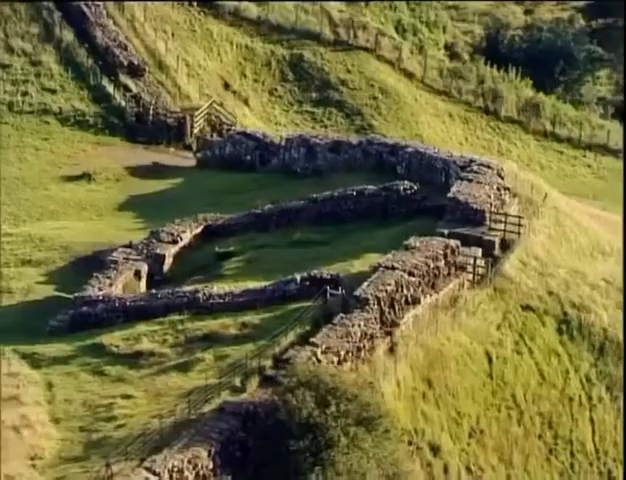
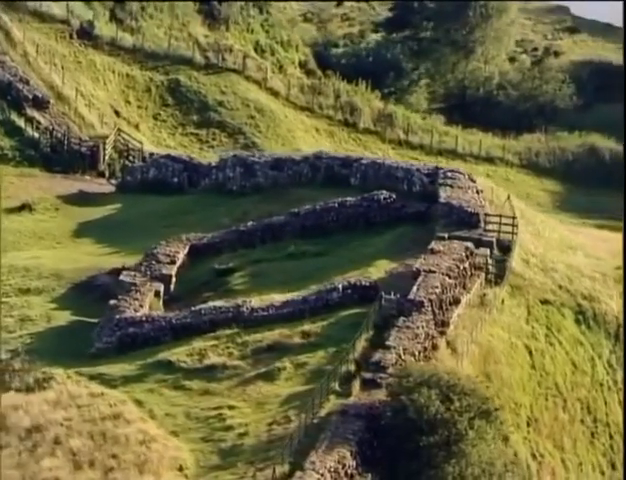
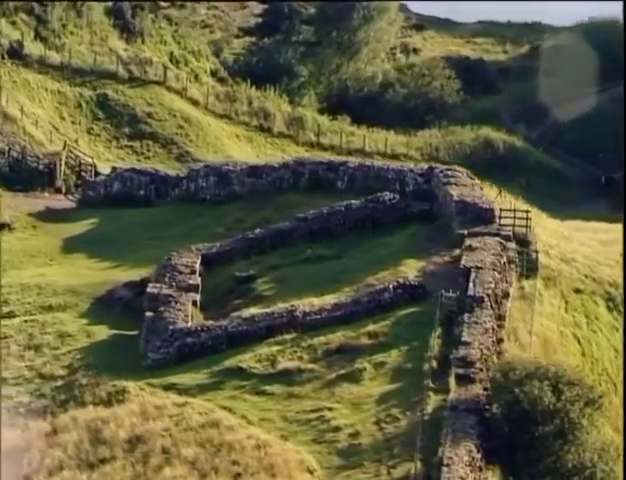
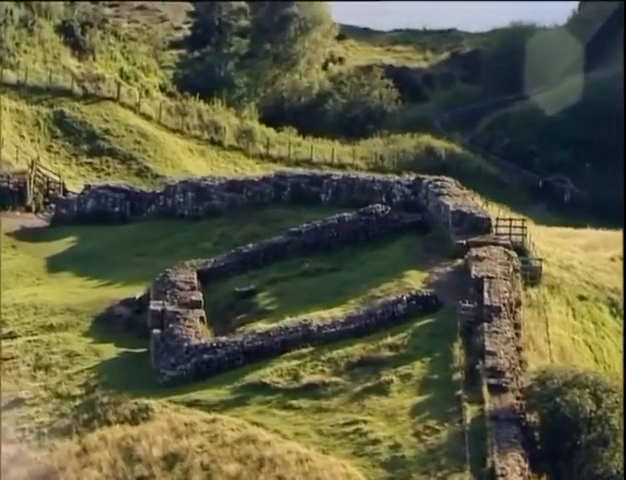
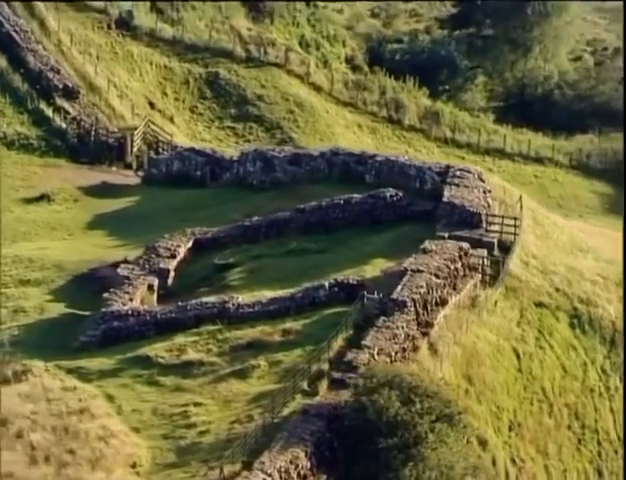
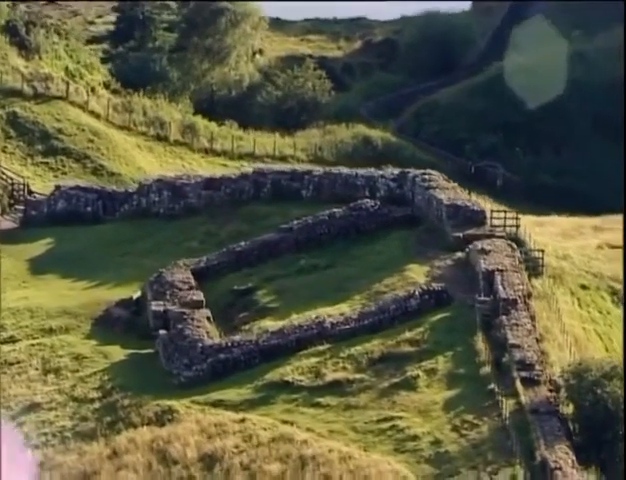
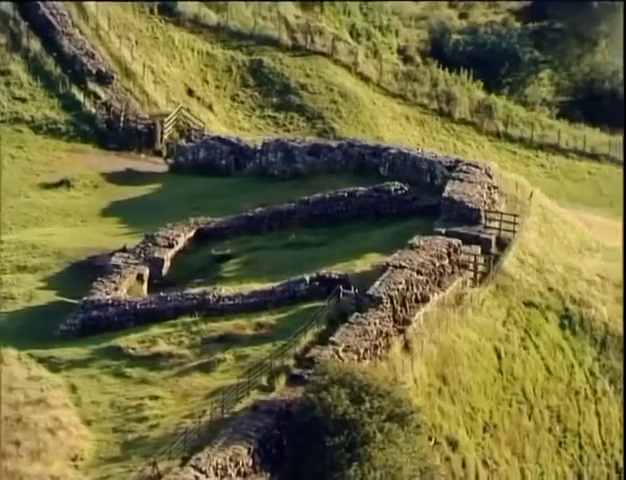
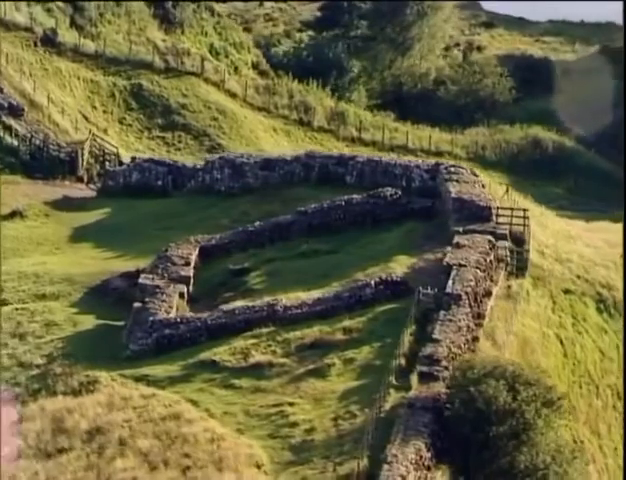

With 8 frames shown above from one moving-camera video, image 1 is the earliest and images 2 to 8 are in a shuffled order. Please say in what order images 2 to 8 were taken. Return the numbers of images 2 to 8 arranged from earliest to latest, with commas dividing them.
7, 5, 2, 8, 3, 4, 6
